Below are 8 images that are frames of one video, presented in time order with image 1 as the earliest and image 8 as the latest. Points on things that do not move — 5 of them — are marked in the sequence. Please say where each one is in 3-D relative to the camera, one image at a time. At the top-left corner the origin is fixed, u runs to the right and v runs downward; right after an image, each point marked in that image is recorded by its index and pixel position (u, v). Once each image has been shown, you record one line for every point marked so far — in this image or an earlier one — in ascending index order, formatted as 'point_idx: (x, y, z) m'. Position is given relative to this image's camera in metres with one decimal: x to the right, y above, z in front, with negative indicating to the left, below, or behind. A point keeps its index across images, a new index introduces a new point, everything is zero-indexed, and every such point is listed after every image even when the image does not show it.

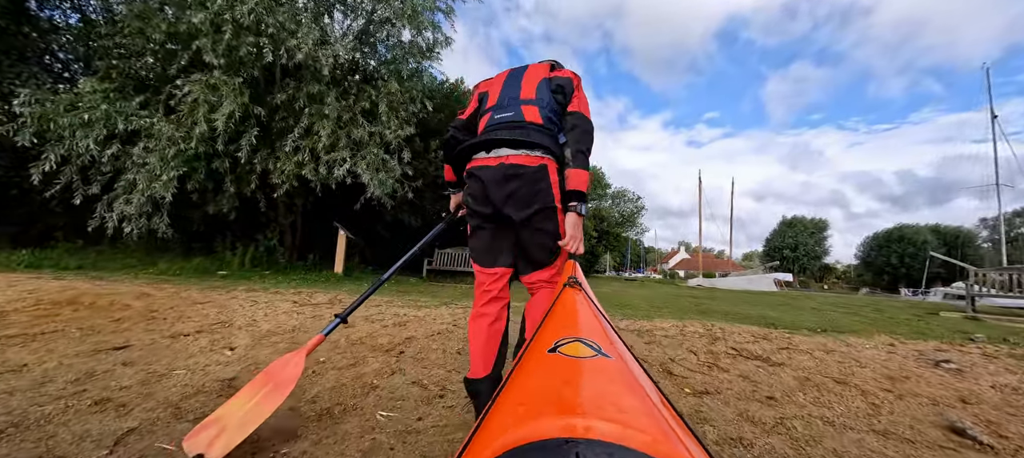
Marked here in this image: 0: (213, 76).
0: (-4.2, +2.1, +5.4) m
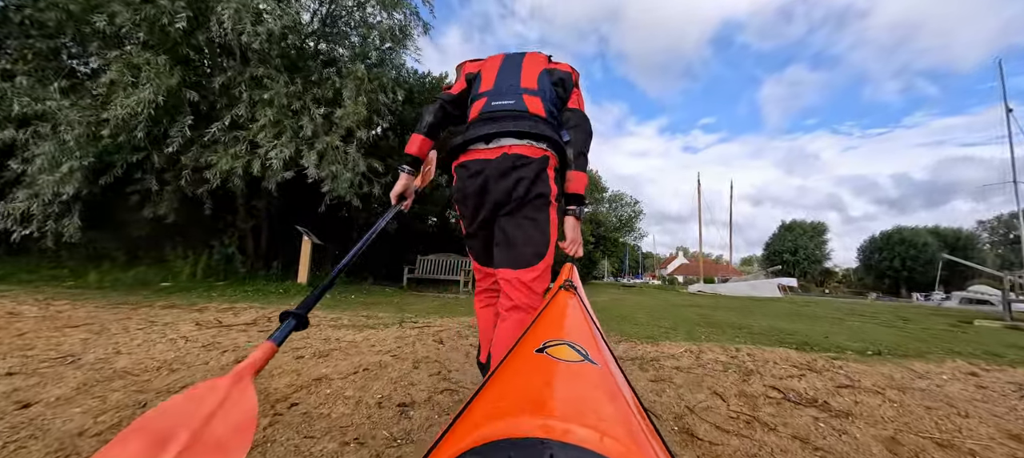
0: (-4.5, +2.1, +4.6) m
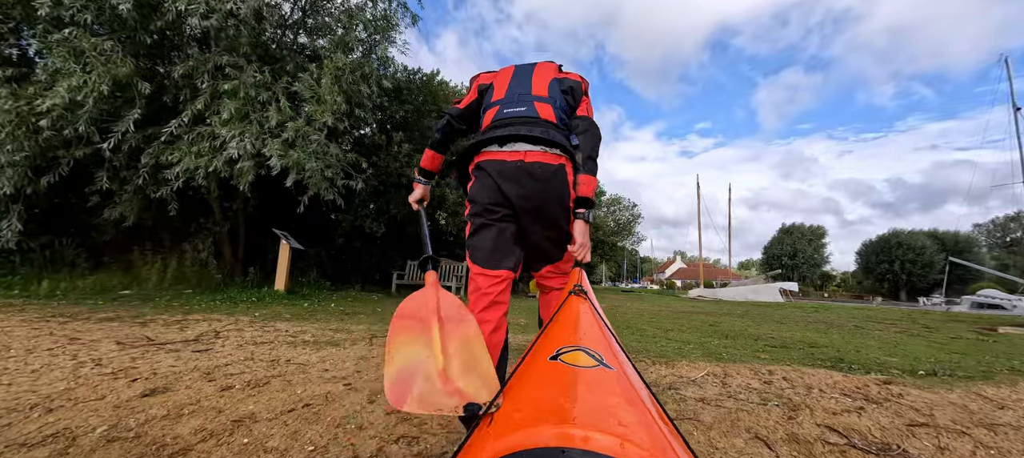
0: (-4.6, +2.0, +4.1) m
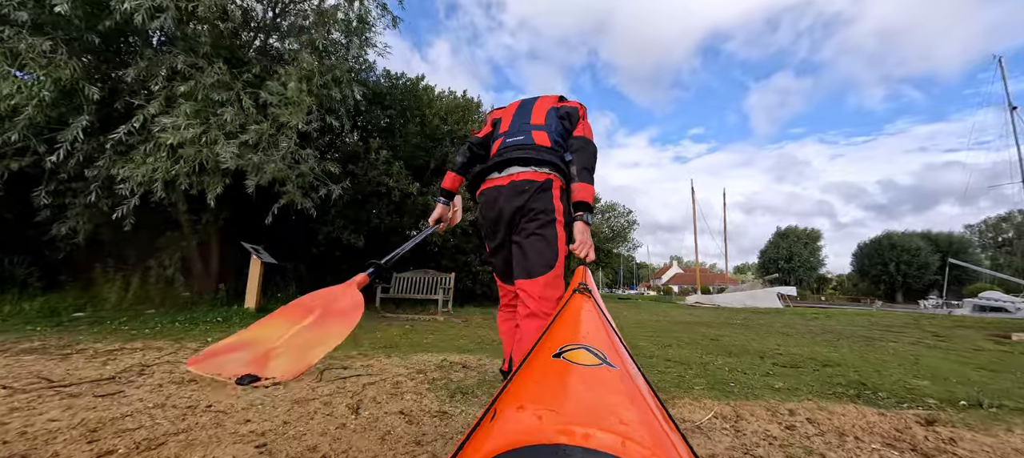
0: (-4.8, +1.9, +3.8) m
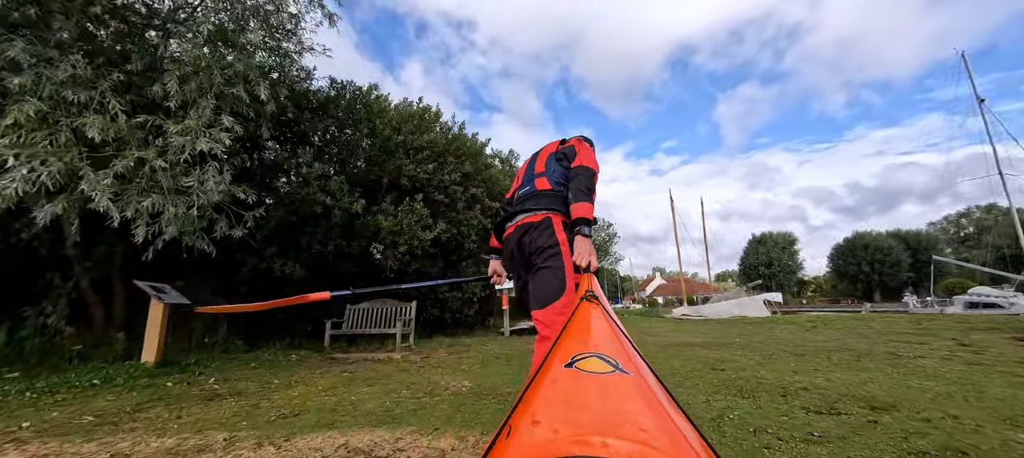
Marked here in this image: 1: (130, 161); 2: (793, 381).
0: (-5.3, +1.5, +2.7) m
1: (-3.5, +0.8, +3.6) m
2: (+2.3, -1.3, +3.2) m
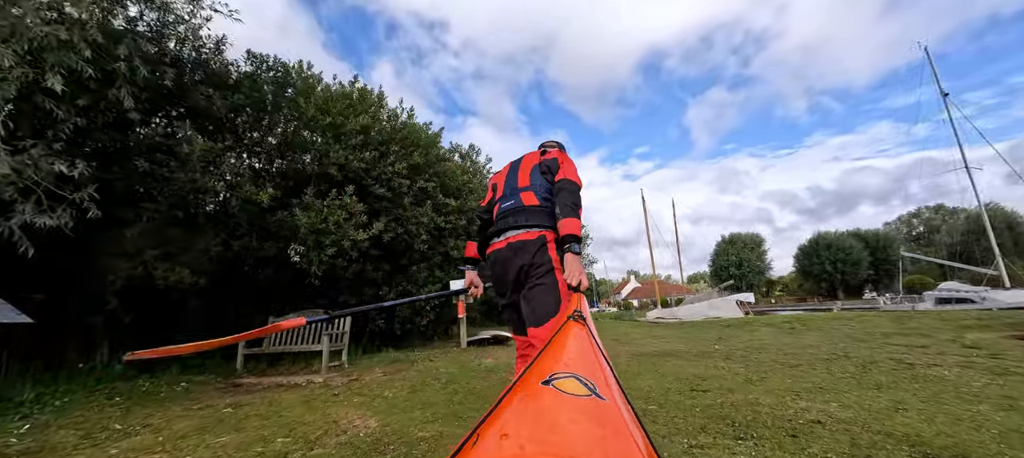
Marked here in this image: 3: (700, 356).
0: (-5.9, +1.6, +1.5) m
1: (-4.1, +0.8, +2.4) m
2: (+1.8, -1.1, +2.4) m
3: (+2.4, -1.6, +4.9) m
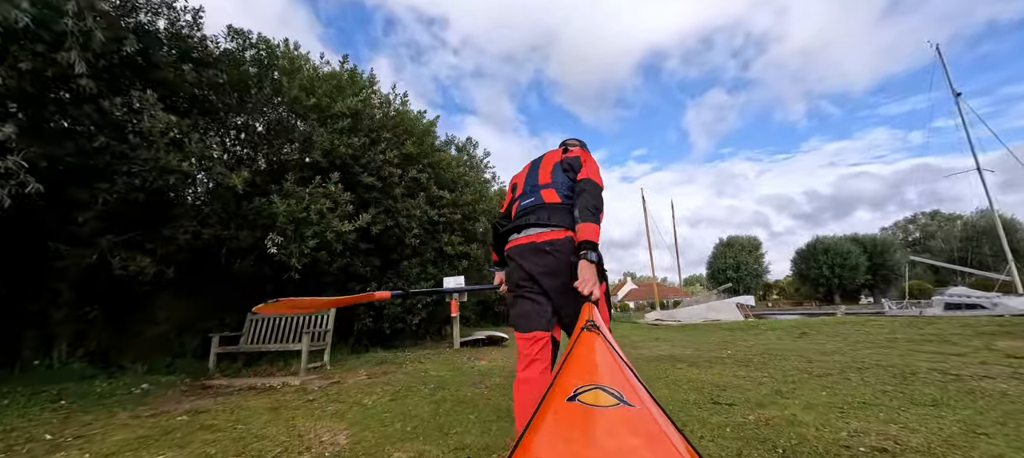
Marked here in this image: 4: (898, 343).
0: (-5.8, +1.7, +1.0) m
1: (-4.1, +1.0, +2.0) m
2: (+1.8, -1.0, +2.0) m
3: (+2.3, -1.5, +4.5) m
4: (+5.3, -1.5, +5.3) m
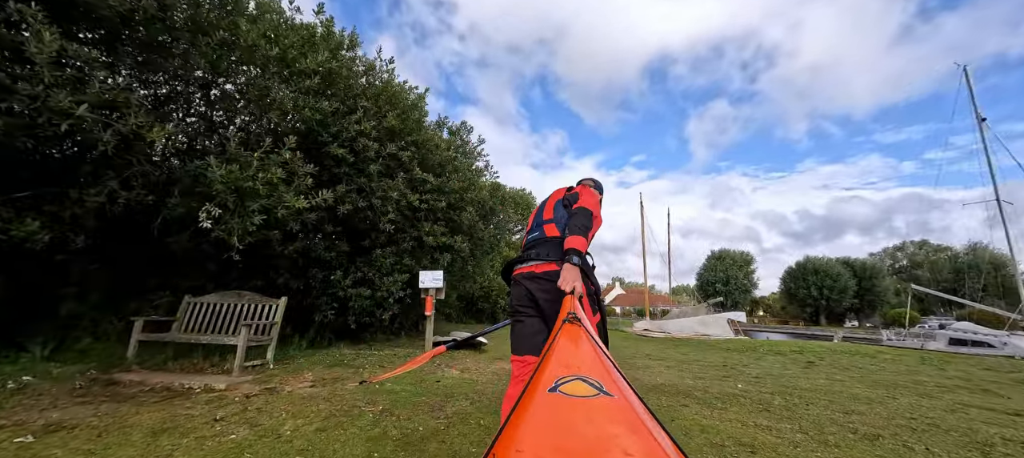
0: (-5.8, +2.2, +0.1) m
1: (-4.1, +1.4, +1.1) m
2: (+1.6, -1.1, +1.3) m
3: (+2.0, -1.6, +3.7) m
4: (+5.0, -1.9, +4.6) m
